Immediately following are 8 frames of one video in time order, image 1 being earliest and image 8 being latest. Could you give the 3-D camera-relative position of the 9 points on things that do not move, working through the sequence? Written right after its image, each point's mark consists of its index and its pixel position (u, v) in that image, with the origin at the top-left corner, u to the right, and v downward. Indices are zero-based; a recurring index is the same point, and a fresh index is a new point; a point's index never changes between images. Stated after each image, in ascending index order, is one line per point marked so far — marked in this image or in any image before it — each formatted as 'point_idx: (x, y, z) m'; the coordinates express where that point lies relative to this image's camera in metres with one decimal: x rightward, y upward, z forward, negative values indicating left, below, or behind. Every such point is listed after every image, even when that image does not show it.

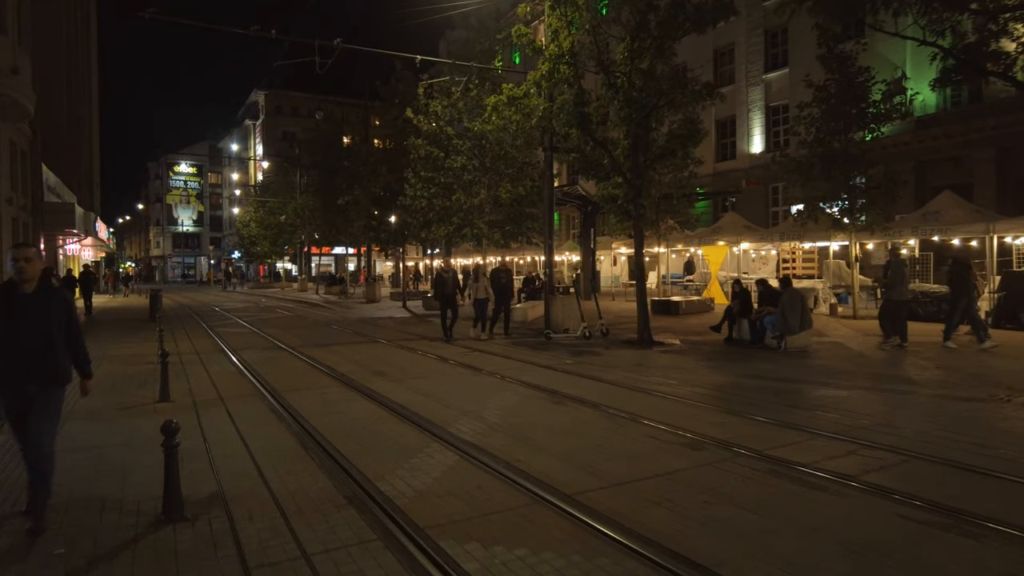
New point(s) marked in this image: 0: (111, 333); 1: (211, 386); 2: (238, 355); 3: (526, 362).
0: (-10.3, -1.2, +17.2) m
1: (-4.5, -1.5, +10.1) m
2: (-5.6, -1.4, +13.7) m
3: (+0.3, -1.4, +12.4) m
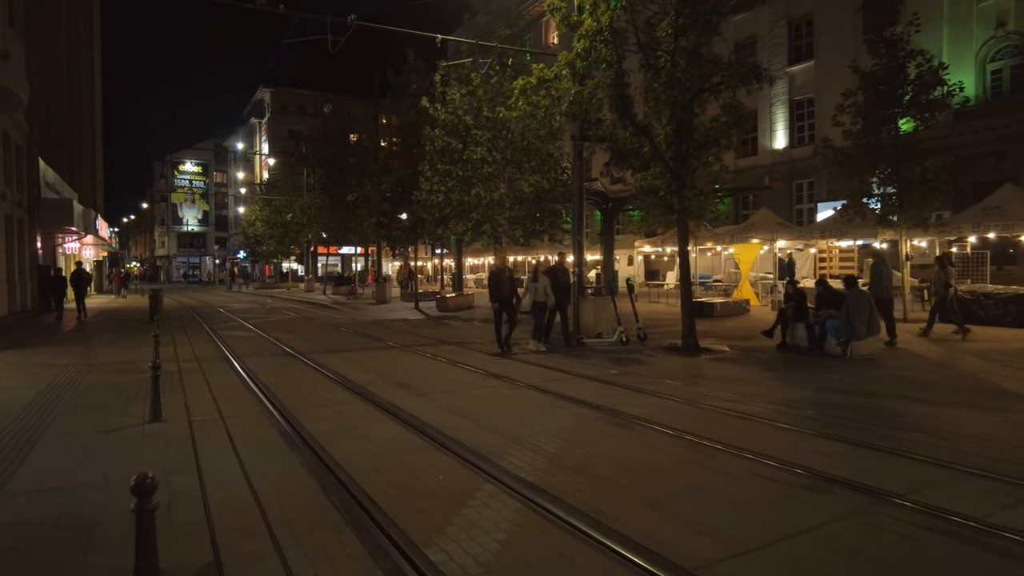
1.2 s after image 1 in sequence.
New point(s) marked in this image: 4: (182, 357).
0: (-9.7, -1.2, +15.9) m
1: (-3.9, -1.5, +8.8) m
2: (-5.0, -1.4, +12.4) m
3: (+0.9, -1.4, +11.1) m
4: (-6.3, -1.3, +12.9) m
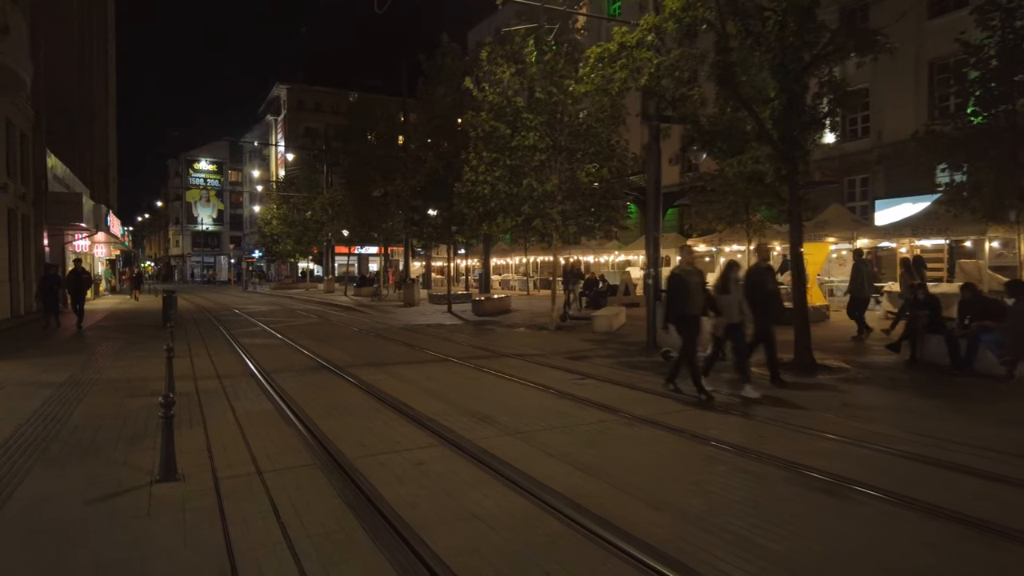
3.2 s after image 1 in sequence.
0: (-8.3, -1.2, +13.9) m
1: (-2.7, -1.5, +6.7) m
2: (-3.7, -1.4, +10.3) m
3: (+2.2, -1.5, +8.9) m
4: (-5.0, -1.4, +10.9) m
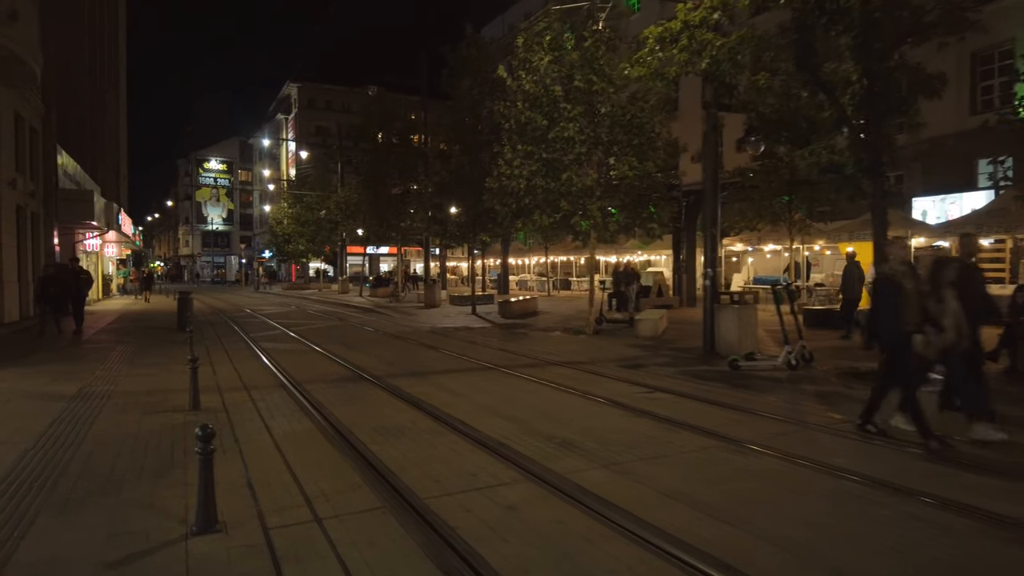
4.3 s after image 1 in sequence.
0: (-7.5, -1.3, +12.9) m
1: (-1.9, -1.5, +5.6) m
2: (-2.9, -1.4, +9.3) m
3: (+3.0, -1.5, +7.8) m
4: (-4.2, -1.4, +9.8) m
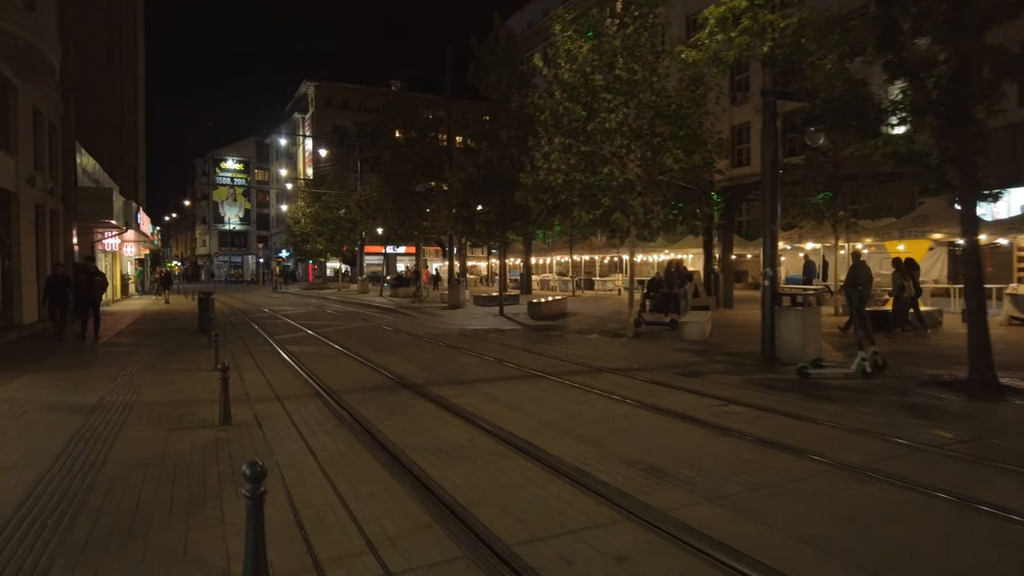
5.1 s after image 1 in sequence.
0: (-6.7, -1.3, +12.2) m
1: (-1.2, -1.6, +4.8) m
2: (-2.2, -1.5, +8.5) m
3: (+3.7, -1.5, +6.9) m
4: (-3.4, -1.4, +9.1) m
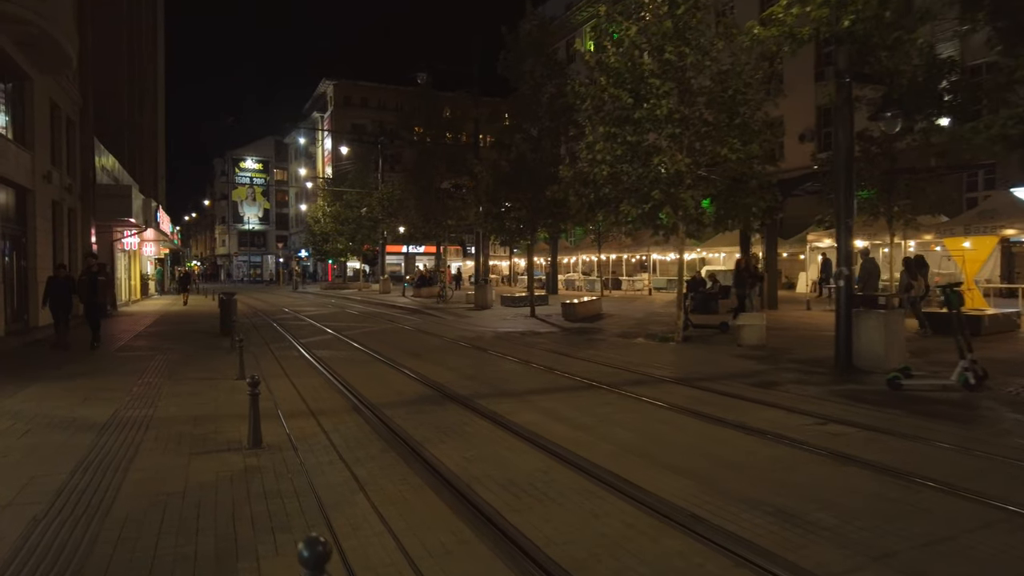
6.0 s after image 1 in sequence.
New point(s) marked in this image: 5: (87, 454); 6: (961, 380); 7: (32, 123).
0: (-5.8, -1.3, +11.3) m
1: (-0.6, -1.6, +3.8) m
2: (-1.4, -1.5, +7.5) m
3: (+4.4, -1.5, +5.8) m
4: (-2.7, -1.4, +8.1) m
5: (-3.8, -1.5, +6.1) m
6: (+6.1, -1.3, +9.1) m
7: (-12.8, +4.4, +17.9) m
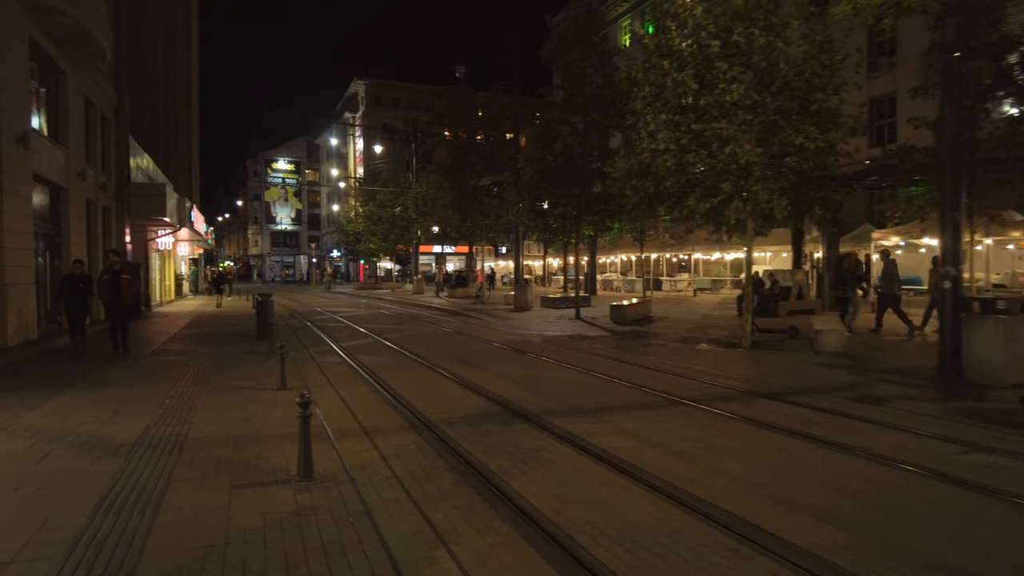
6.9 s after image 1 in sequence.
0: (-4.9, -1.3, +10.5) m
1: (+0.1, -1.6, +2.8) m
2: (-0.6, -1.5, +6.5) m
3: (+5.1, -1.5, +4.5) m
4: (-1.8, -1.4, +7.2) m
5: (-3.1, -1.5, +5.2) m
6: (+7.0, -1.3, +7.8) m
7: (-11.5, +4.4, +17.3) m
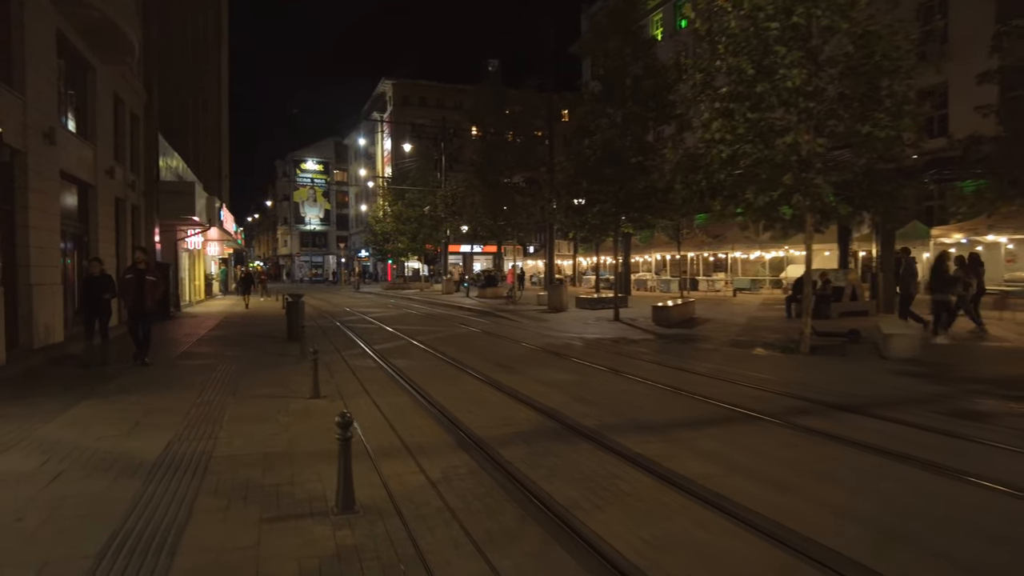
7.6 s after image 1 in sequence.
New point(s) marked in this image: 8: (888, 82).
0: (-4.2, -1.3, +9.9) m
1: (+0.5, -1.6, +2.0) m
2: (-0.1, -1.5, +5.7) m
3: (+5.6, -1.6, +3.5) m
4: (-1.3, -1.5, +6.4) m
5: (-2.6, -1.5, +4.5) m
6: (+7.5, -1.3, +6.7) m
7: (-10.6, +4.4, +17.0) m
8: (+6.9, +3.8, +12.3) m
